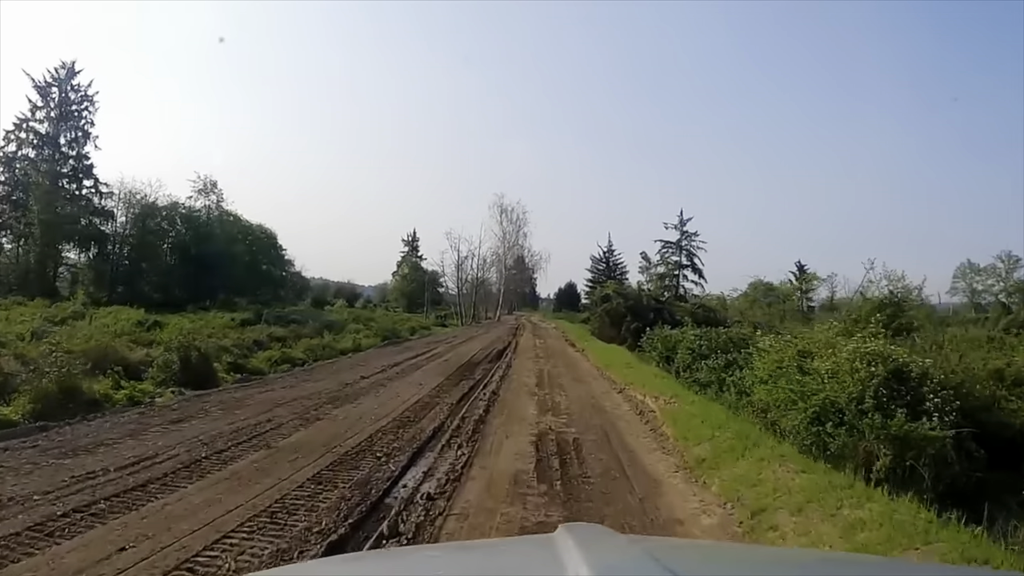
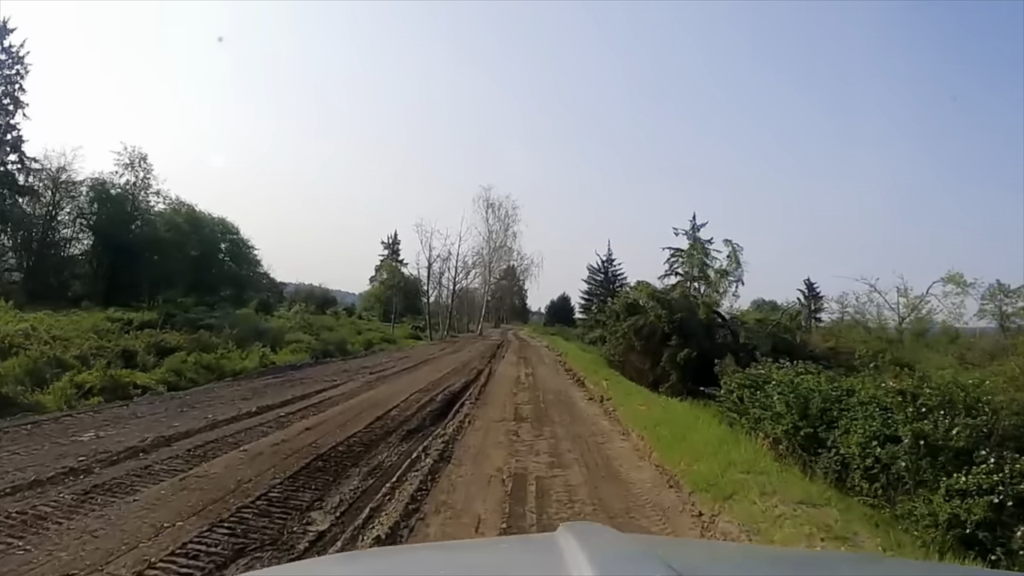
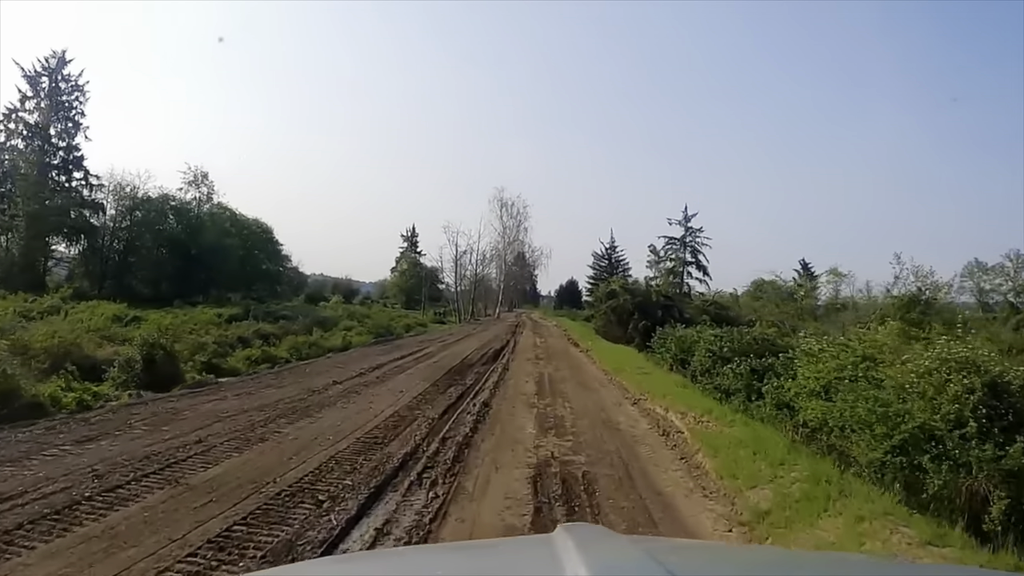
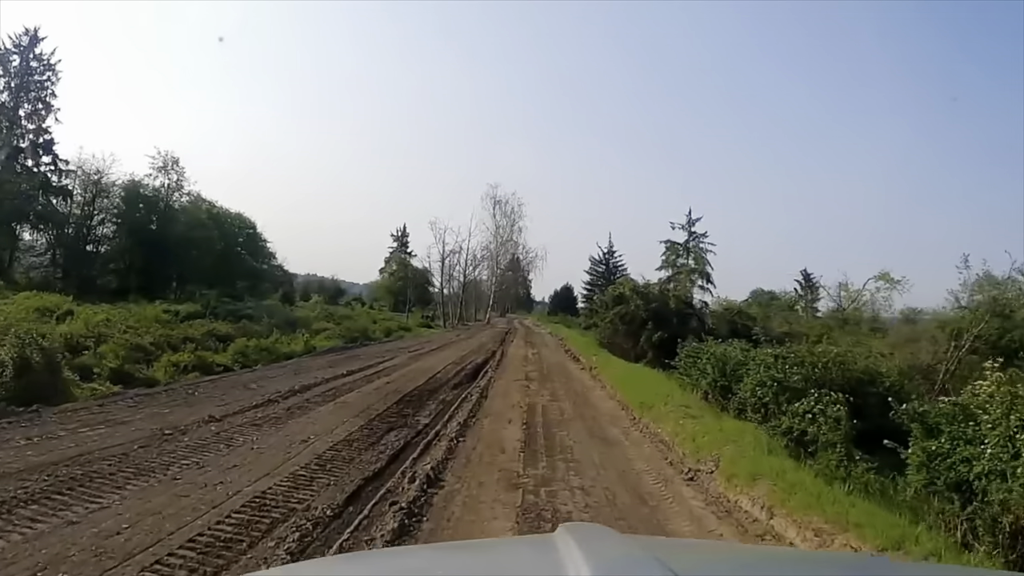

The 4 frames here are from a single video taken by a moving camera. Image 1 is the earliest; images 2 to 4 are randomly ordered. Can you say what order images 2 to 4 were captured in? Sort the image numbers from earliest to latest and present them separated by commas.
3, 4, 2
